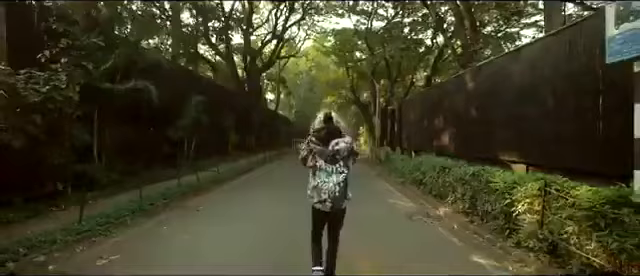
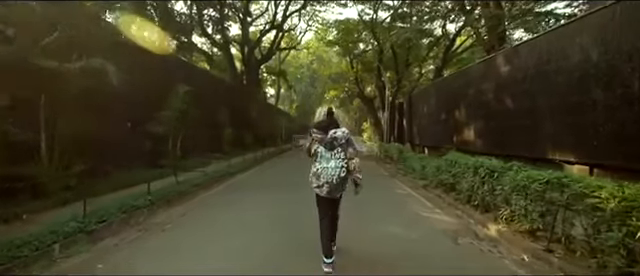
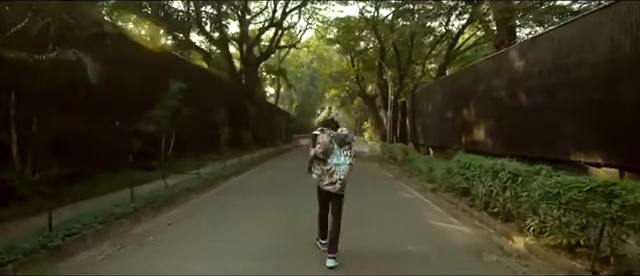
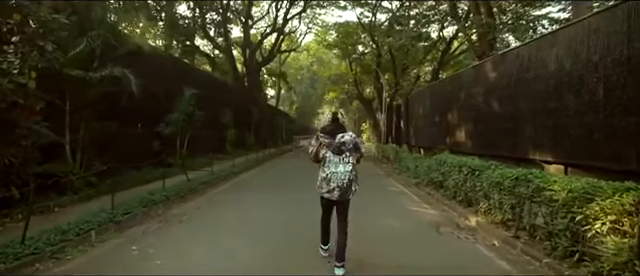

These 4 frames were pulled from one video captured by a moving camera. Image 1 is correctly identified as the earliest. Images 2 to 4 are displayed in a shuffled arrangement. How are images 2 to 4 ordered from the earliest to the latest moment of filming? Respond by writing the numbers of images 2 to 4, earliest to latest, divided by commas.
4, 2, 3
